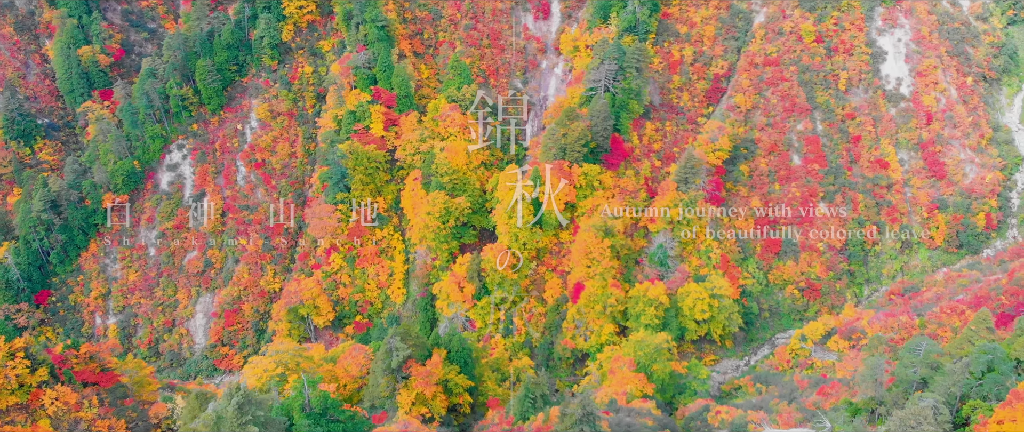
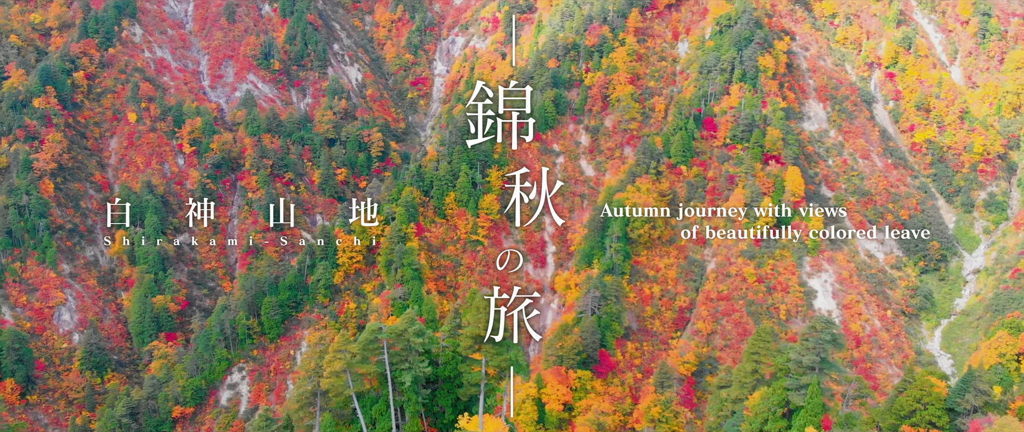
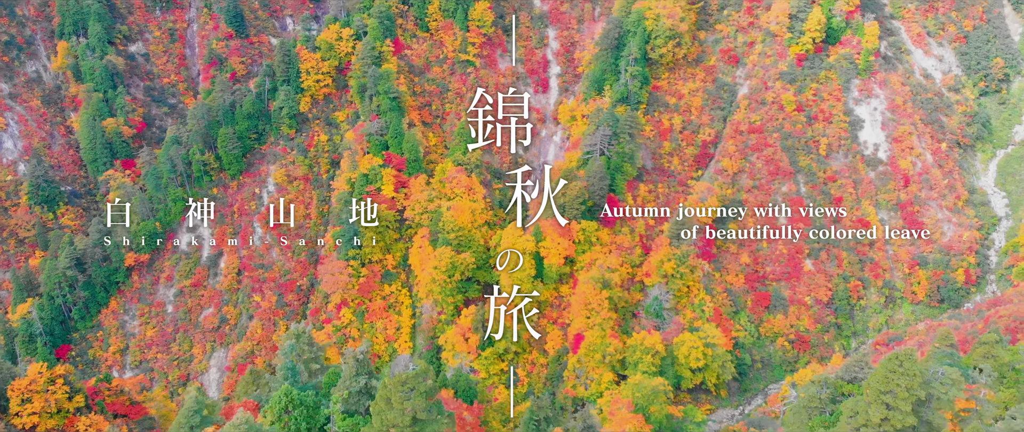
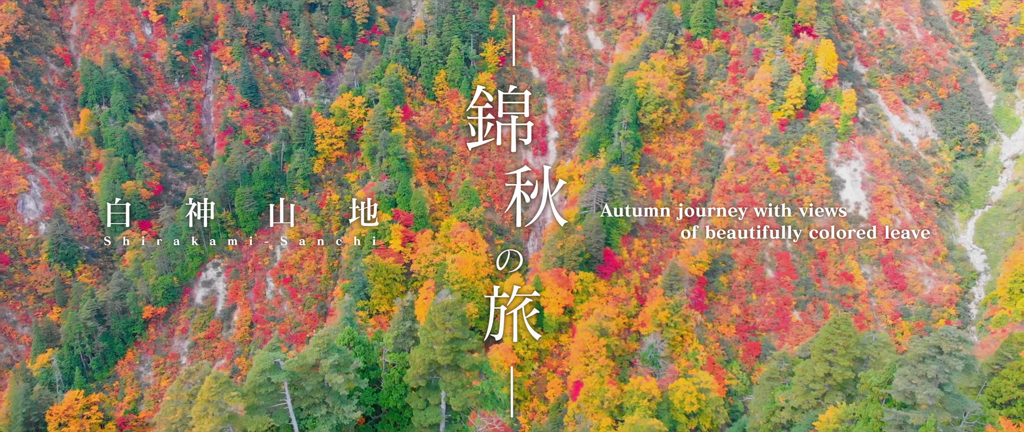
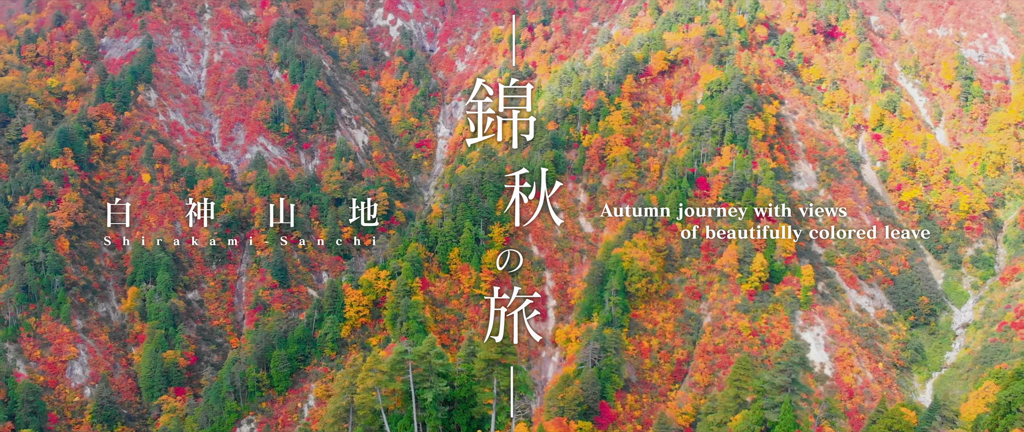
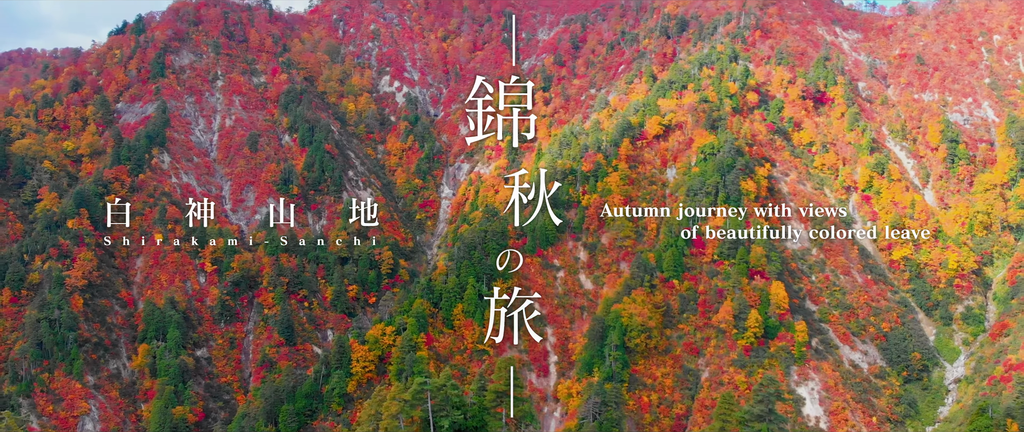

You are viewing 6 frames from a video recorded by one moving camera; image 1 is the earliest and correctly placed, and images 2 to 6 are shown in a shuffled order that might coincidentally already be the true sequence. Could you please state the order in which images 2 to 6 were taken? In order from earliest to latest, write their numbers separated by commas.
3, 4, 2, 5, 6
